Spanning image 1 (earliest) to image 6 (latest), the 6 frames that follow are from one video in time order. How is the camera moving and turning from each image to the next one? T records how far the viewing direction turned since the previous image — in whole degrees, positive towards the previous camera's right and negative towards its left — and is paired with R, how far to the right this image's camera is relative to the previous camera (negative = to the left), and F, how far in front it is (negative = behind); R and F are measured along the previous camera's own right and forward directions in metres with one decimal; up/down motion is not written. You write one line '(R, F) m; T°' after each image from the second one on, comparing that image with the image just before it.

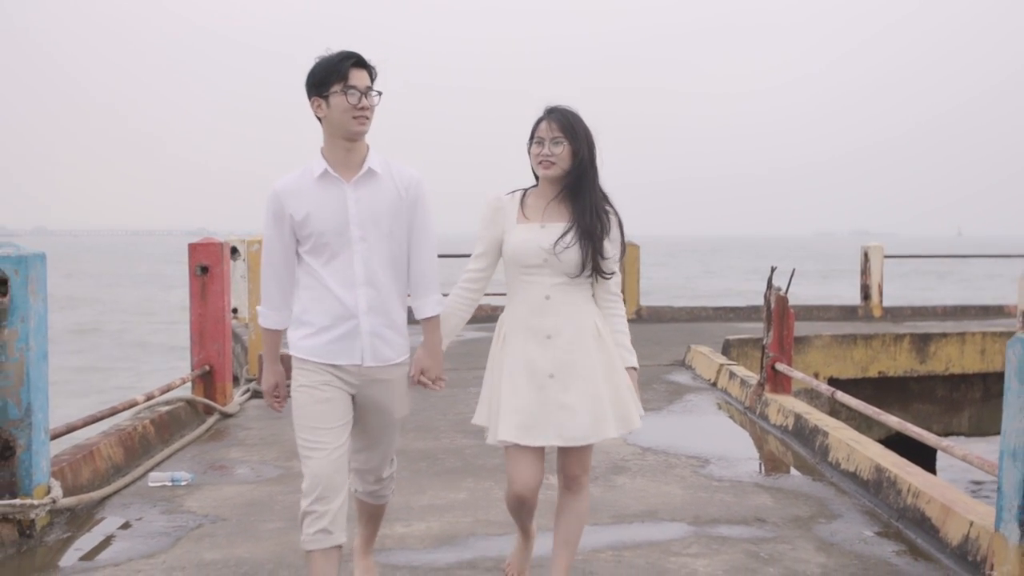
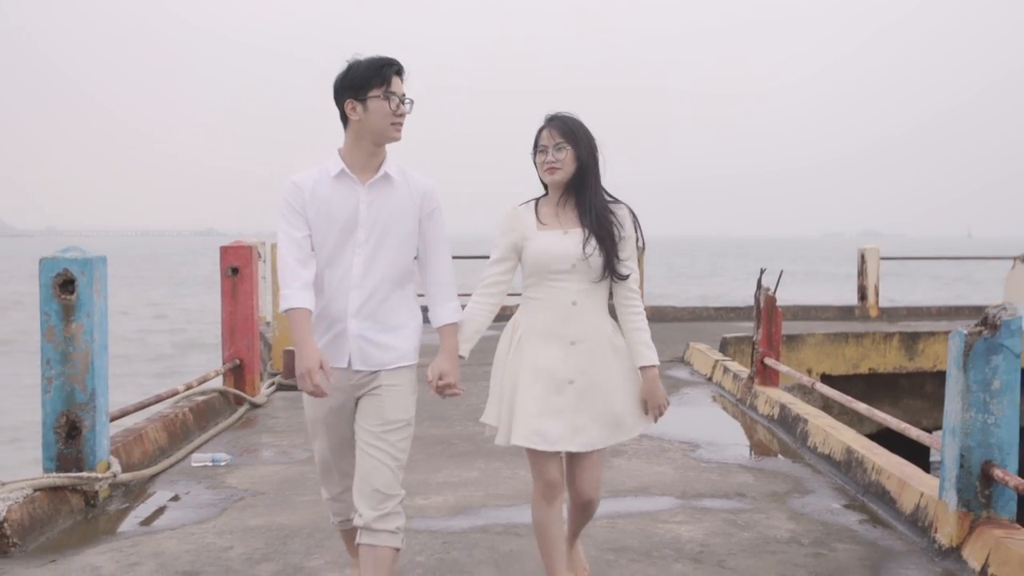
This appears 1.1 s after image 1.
(0.0, -0.5) m; -1°
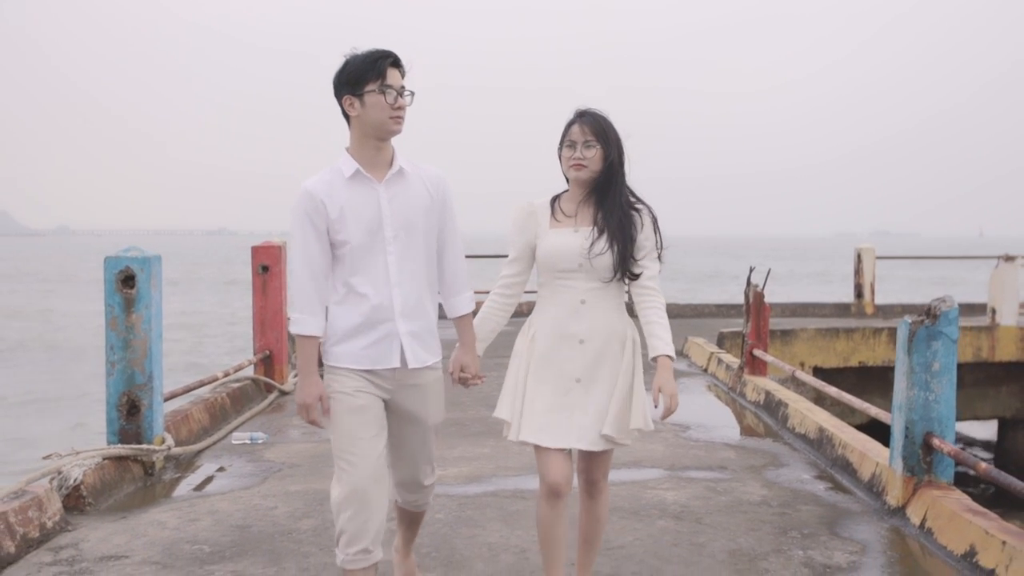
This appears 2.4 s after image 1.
(0.0, -0.6) m; -1°
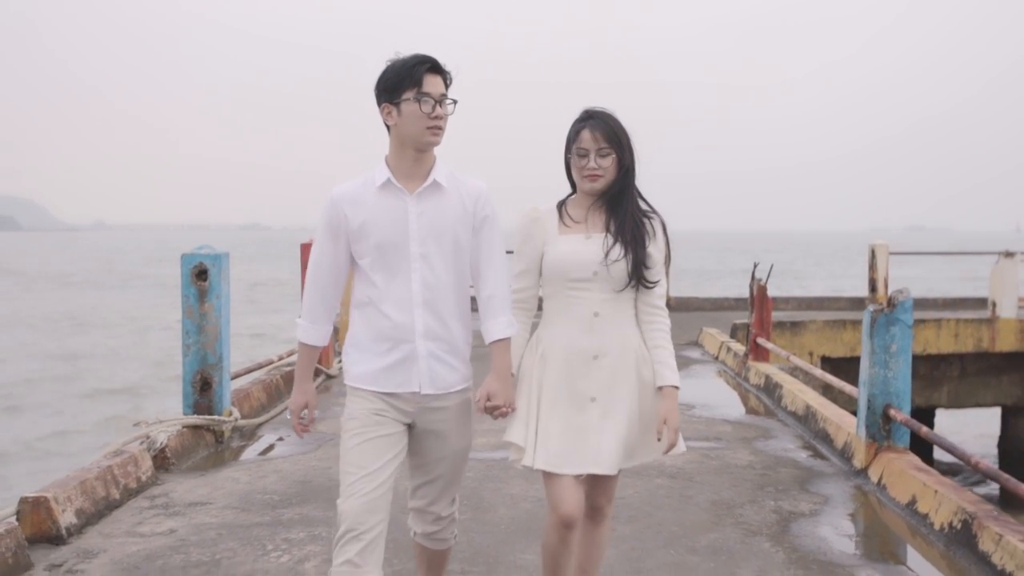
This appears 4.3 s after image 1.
(+0.1, -0.7) m; -2°
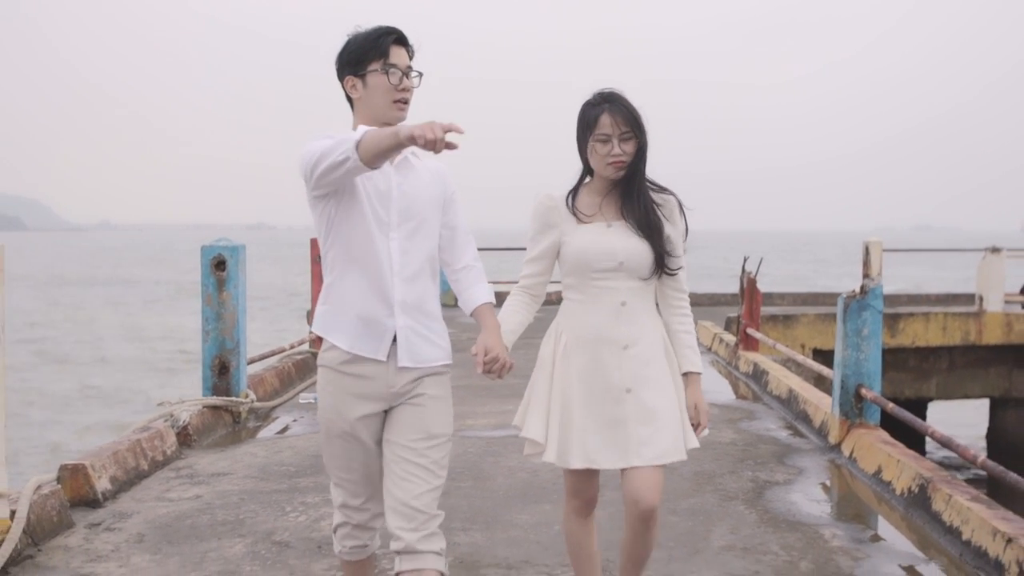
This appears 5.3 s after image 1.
(0.0, -0.4) m; 0°
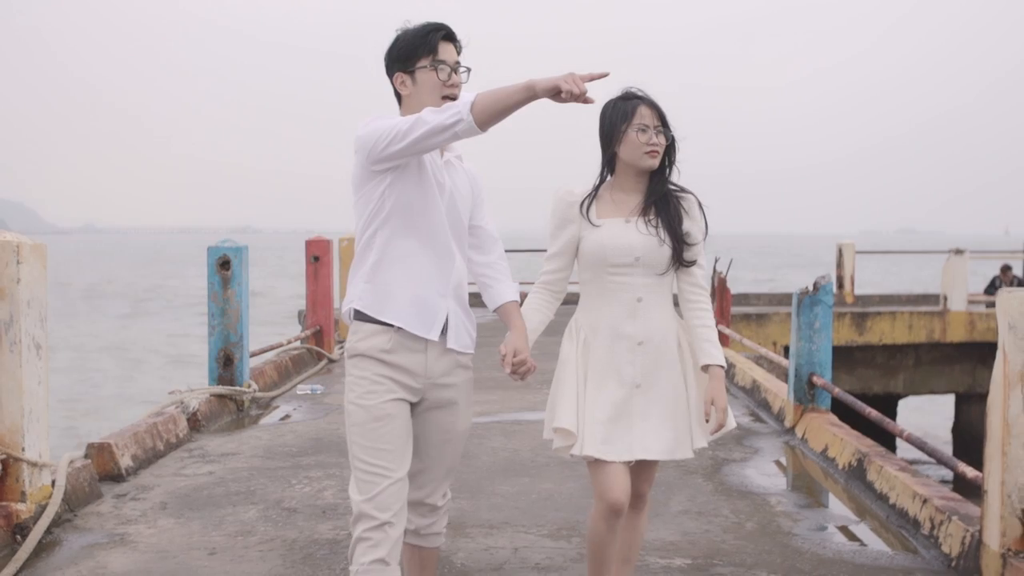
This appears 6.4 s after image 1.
(0.0, -0.5) m; +1°
